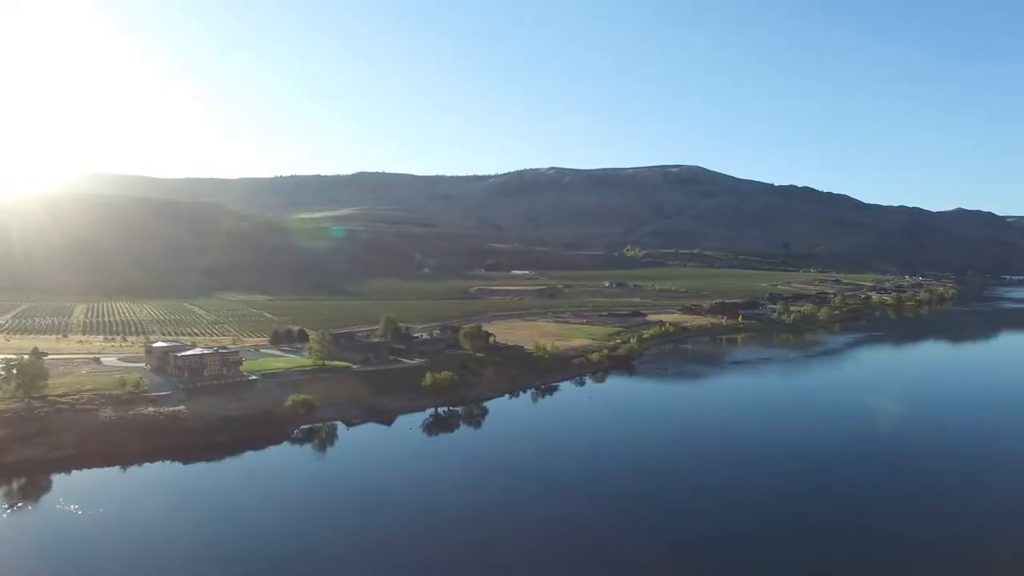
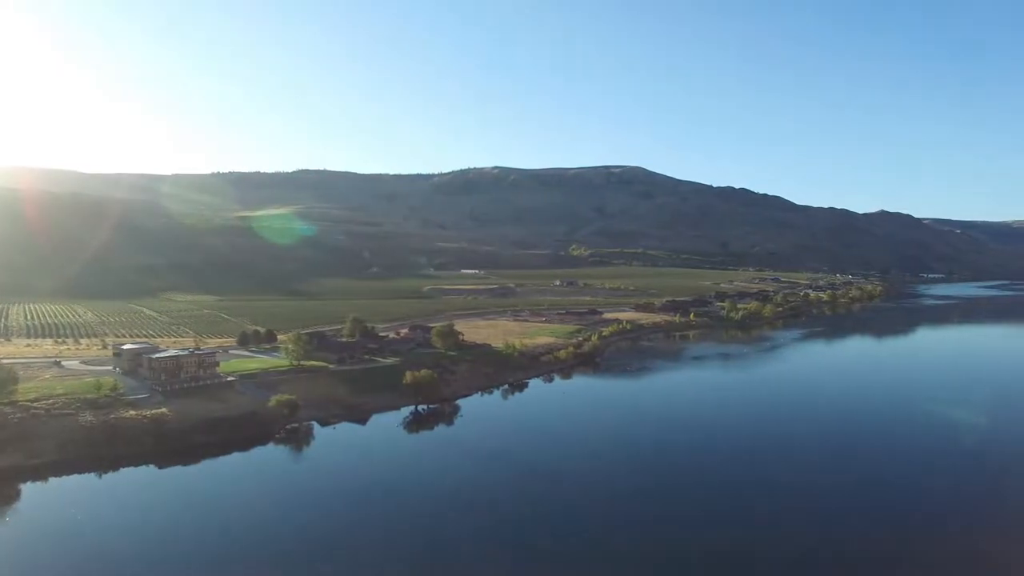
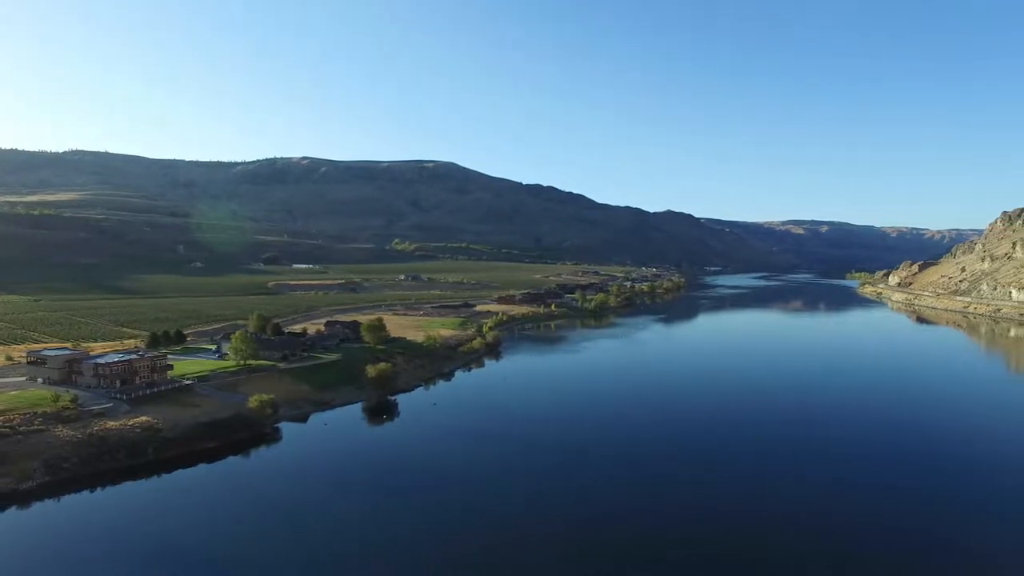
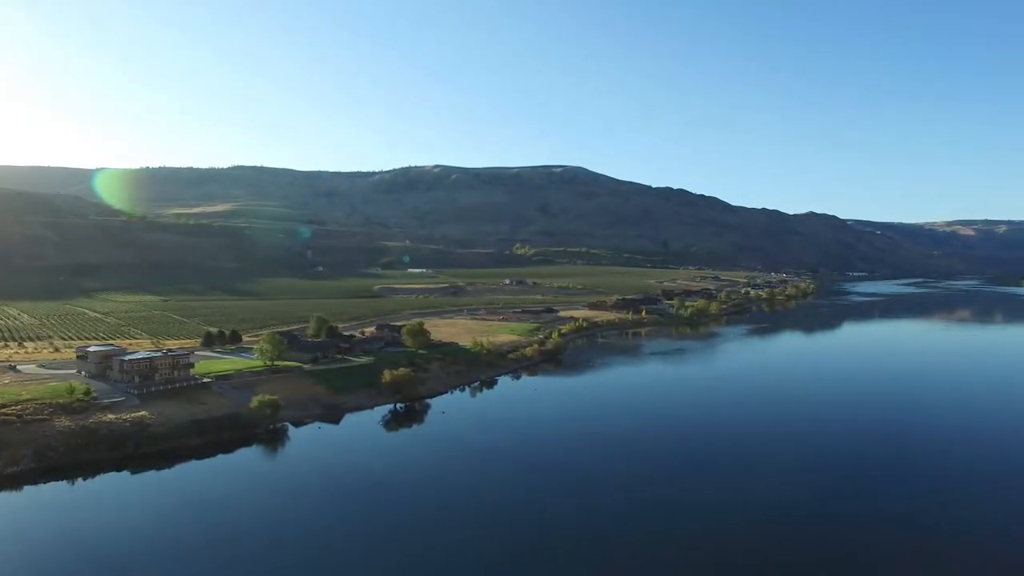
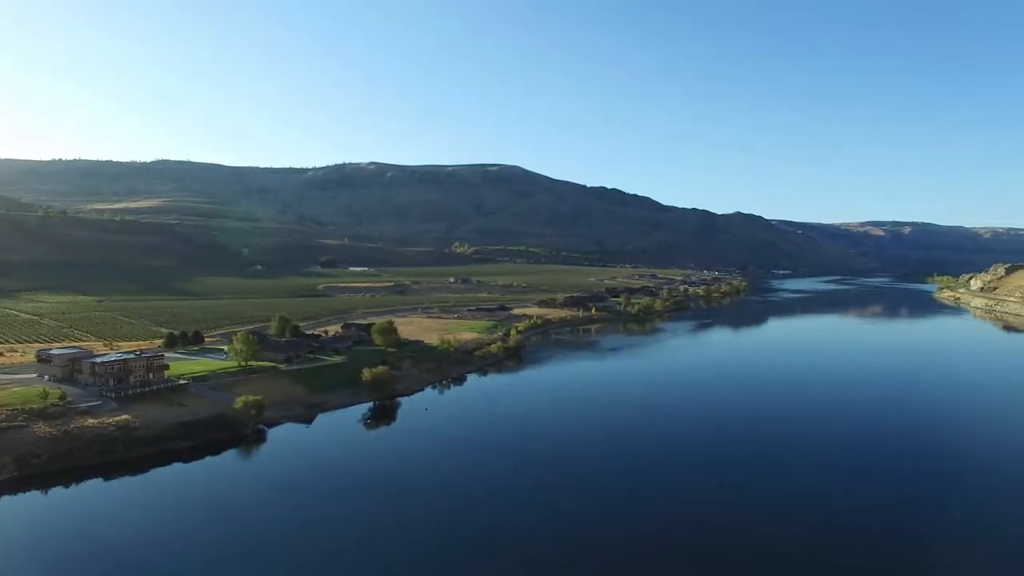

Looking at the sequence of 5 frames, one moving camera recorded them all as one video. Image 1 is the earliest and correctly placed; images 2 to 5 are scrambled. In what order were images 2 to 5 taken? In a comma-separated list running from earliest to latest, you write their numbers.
2, 4, 5, 3
